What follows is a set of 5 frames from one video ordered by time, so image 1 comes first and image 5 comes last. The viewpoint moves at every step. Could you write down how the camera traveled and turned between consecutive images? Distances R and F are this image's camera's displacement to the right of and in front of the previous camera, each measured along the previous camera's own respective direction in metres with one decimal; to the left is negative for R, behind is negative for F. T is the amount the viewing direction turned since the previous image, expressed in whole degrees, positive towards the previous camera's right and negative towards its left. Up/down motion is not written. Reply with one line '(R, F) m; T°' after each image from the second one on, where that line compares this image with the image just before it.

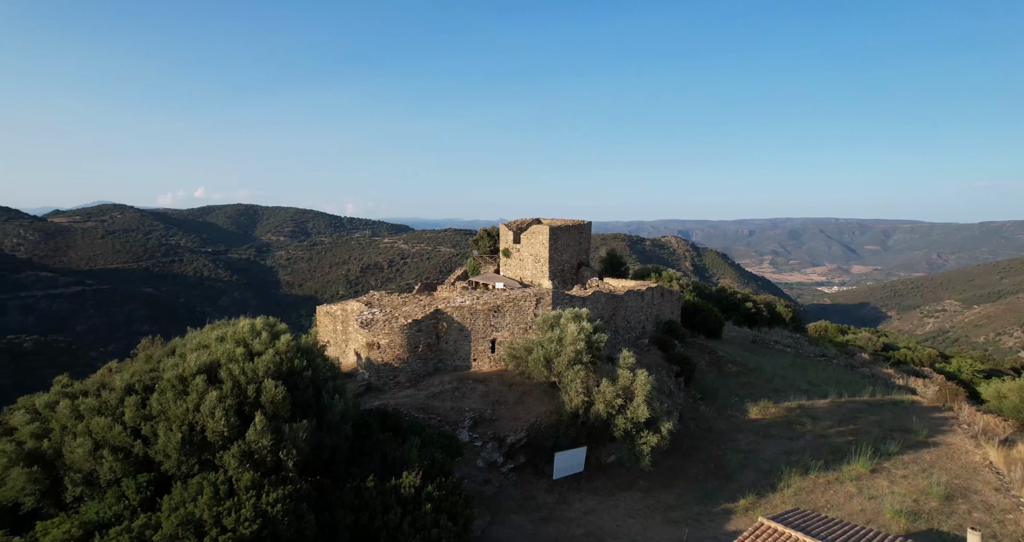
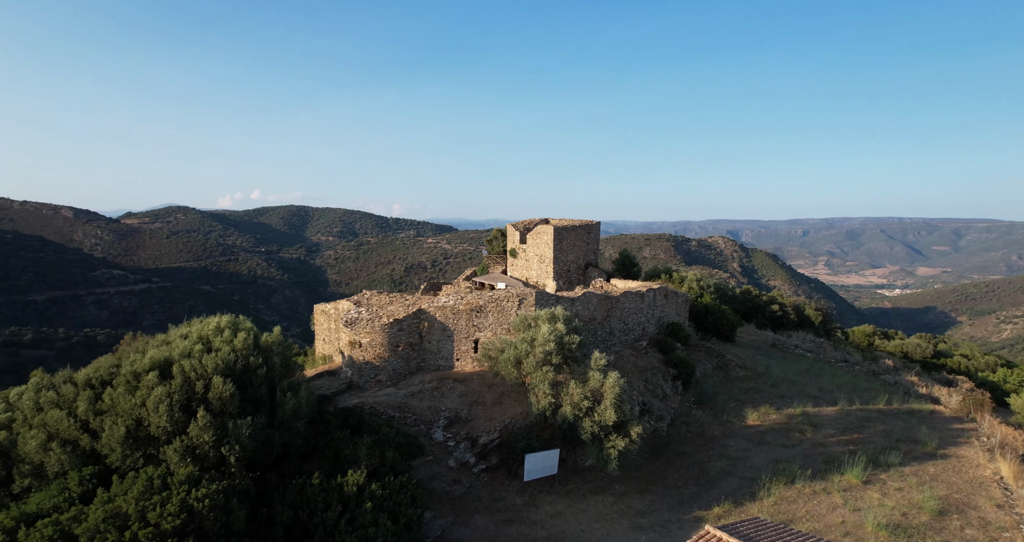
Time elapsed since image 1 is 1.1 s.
(+1.1, +0.1) m; -3°
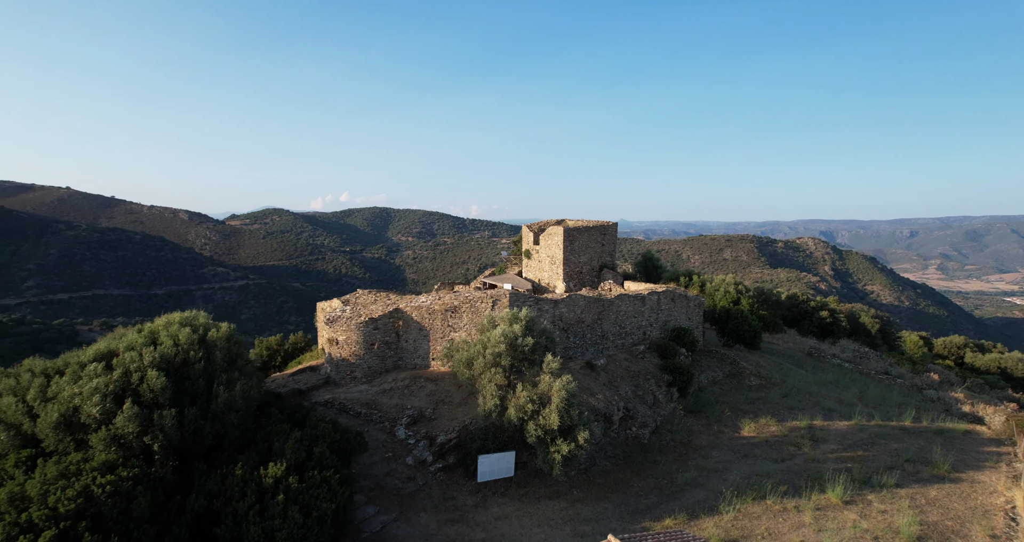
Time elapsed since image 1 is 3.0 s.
(+1.8, +0.1) m; -6°
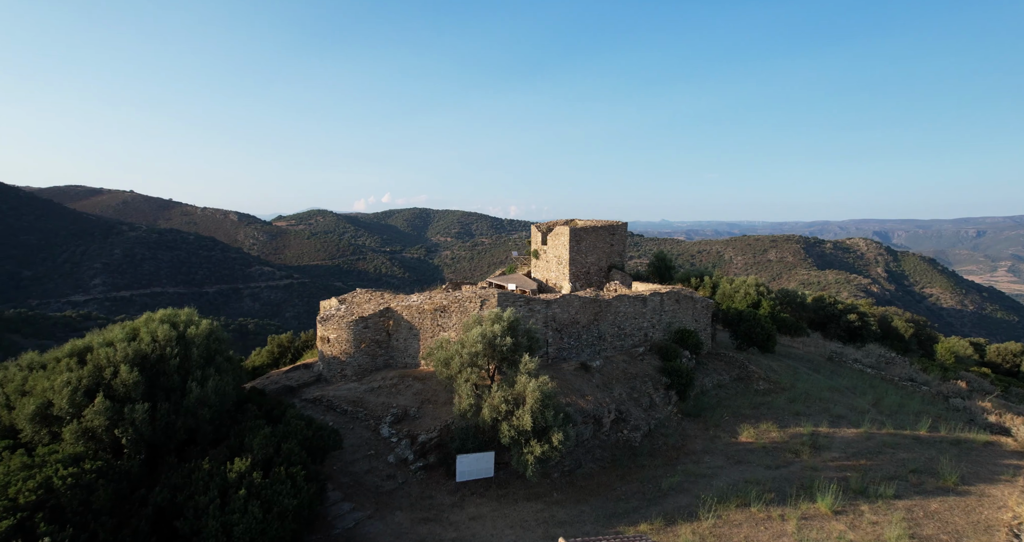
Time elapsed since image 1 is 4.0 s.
(+0.9, +0.1) m; -3°
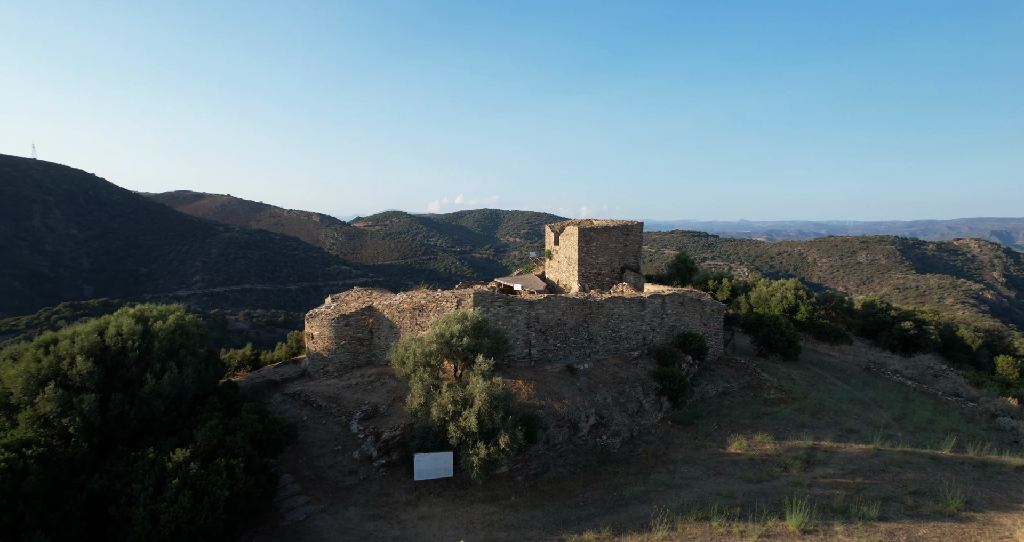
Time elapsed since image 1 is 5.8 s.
(+1.6, +0.1) m; -6°
